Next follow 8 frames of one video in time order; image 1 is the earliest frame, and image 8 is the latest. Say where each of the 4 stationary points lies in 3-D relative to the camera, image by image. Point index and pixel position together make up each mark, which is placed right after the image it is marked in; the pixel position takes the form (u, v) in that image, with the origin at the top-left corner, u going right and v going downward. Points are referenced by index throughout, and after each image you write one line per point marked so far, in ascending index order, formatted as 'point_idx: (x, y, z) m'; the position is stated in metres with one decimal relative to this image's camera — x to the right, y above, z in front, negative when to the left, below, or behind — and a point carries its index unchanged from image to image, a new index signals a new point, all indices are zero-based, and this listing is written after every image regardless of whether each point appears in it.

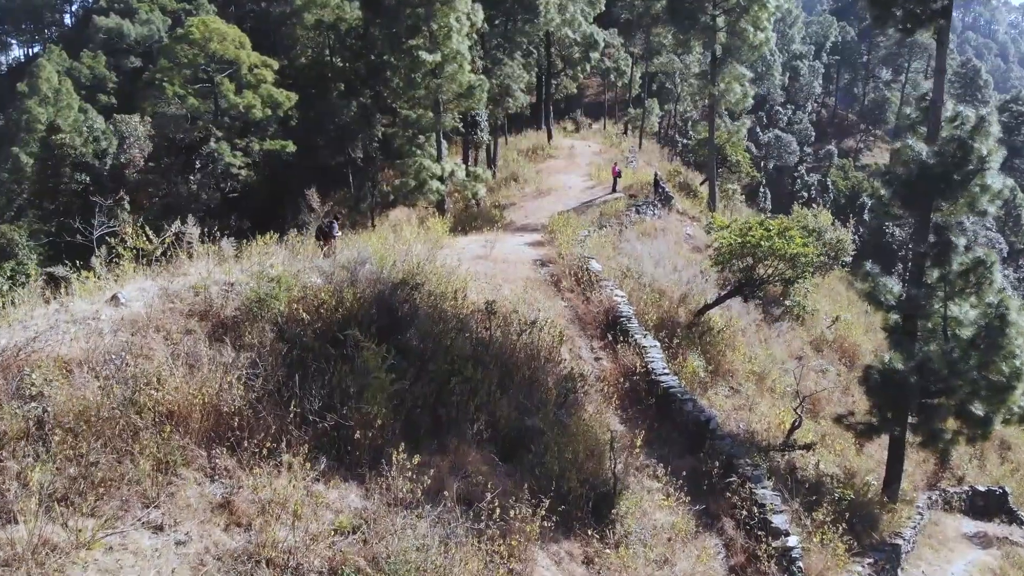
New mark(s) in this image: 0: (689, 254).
0: (+3.0, +0.6, +17.0) m
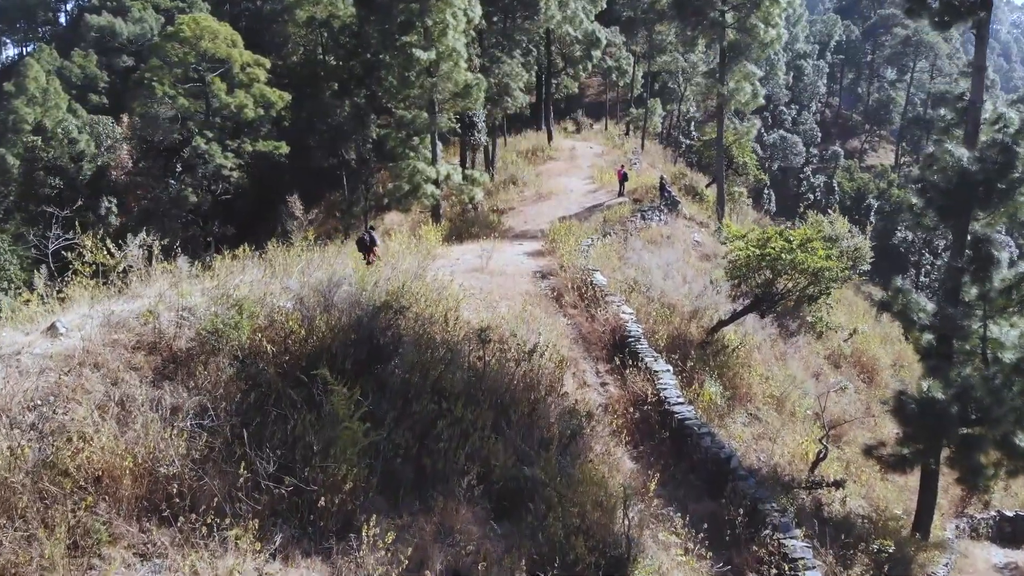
0: (+3.0, +0.4, +16.1) m
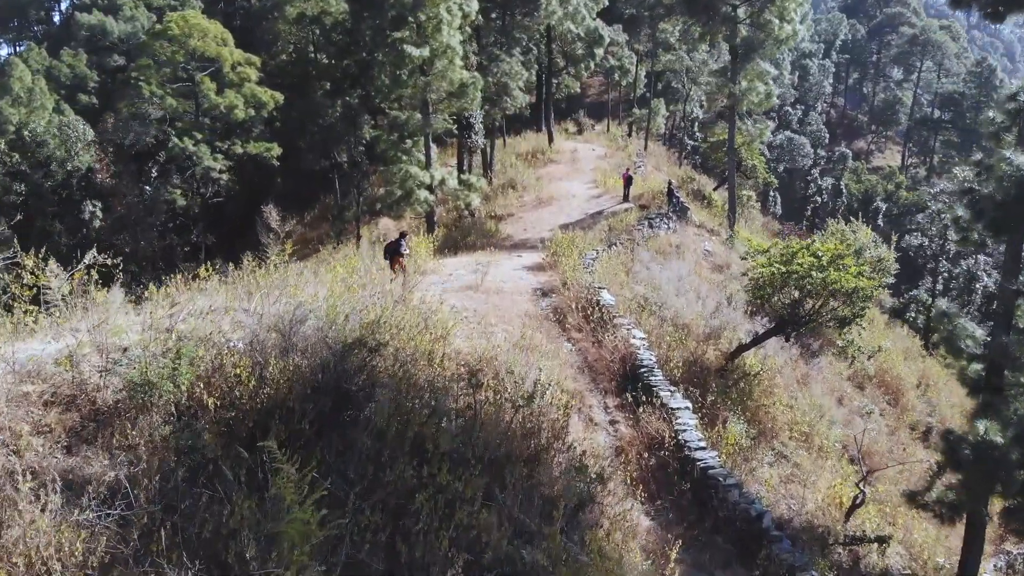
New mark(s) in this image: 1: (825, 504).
0: (+3.0, +0.2, +14.9) m
1: (+2.7, -1.9, +8.6) m
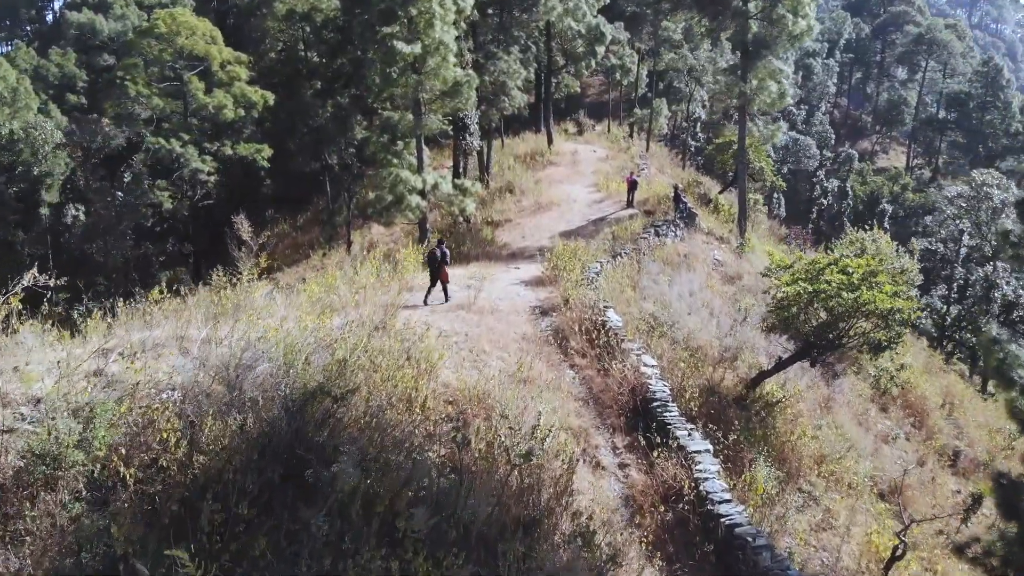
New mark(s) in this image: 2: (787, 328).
0: (+2.9, 0.0, +13.9) m
1: (+2.7, -2.0, +7.6) m
2: (+2.7, -0.4, +9.6) m
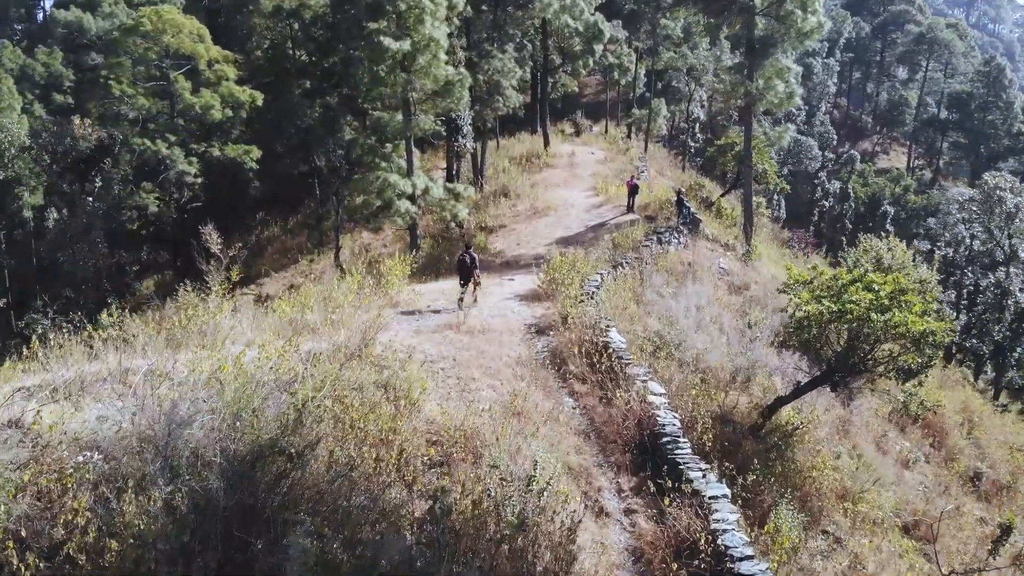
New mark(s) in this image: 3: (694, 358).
0: (+2.9, -0.2, +13.1) m
1: (+2.6, -2.2, +6.7) m
2: (+2.6, -0.5, +8.8) m
3: (+1.7, -0.7, +9.3) m
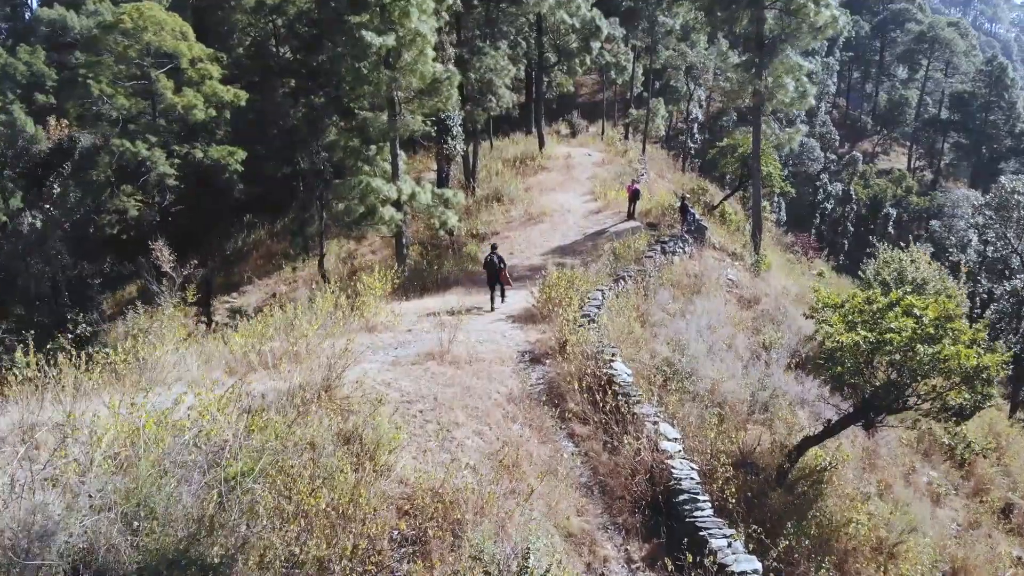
0: (+2.8, -0.4, +12.0) m
1: (+2.5, -2.4, +5.7) m
2: (+2.5, -0.7, +7.8) m
3: (+1.6, -0.8, +8.3) m
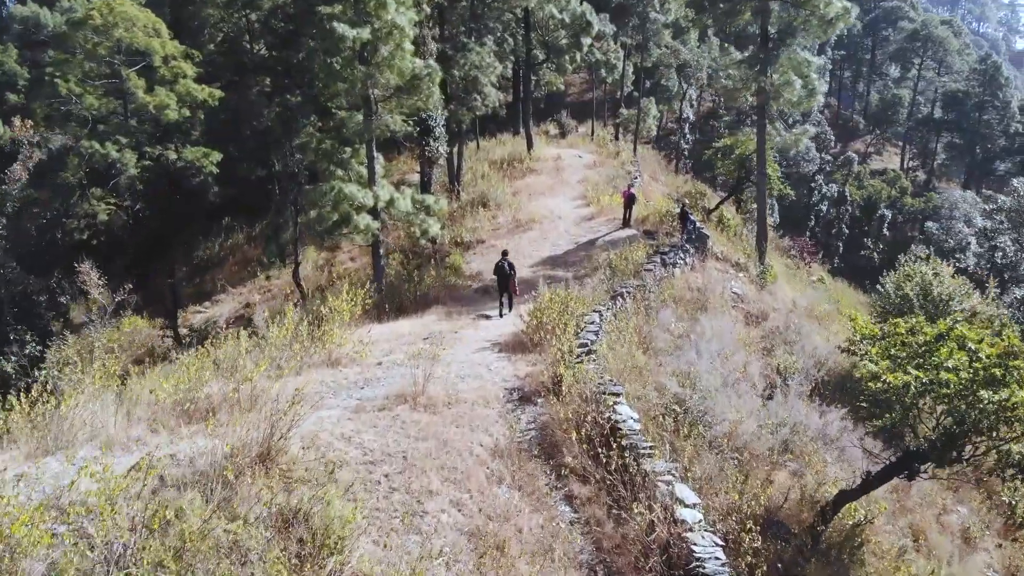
0: (+2.6, -0.5, +10.9) m
1: (+2.5, -2.6, +4.6) m
2: (+2.4, -0.9, +6.6) m
3: (+1.5, -1.0, +7.1) m
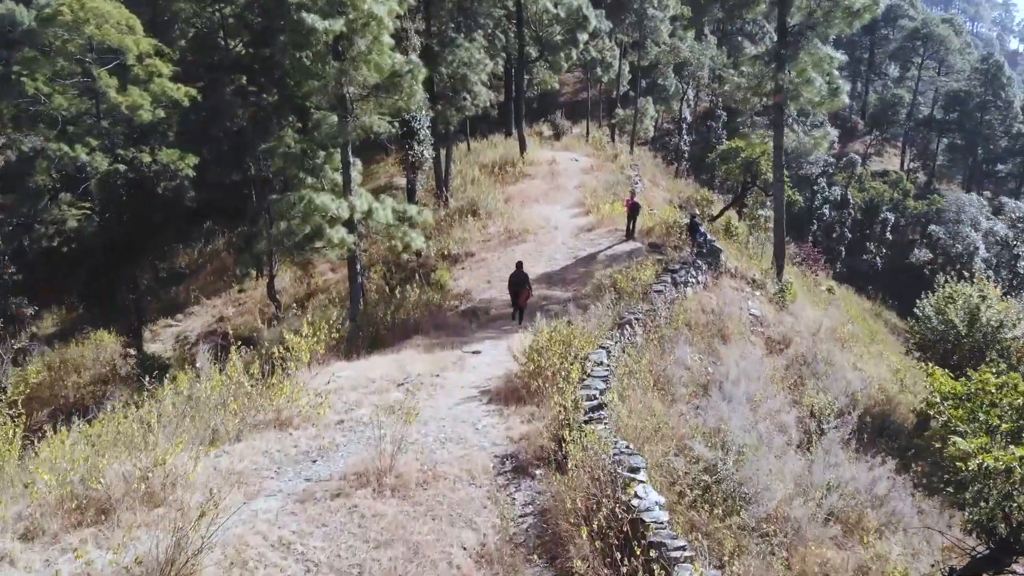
0: (+2.5, -0.8, +9.5) m
1: (+2.5, -2.8, +3.2) m
2: (+2.4, -1.2, +5.3) m
3: (+1.5, -1.3, +5.8) m
